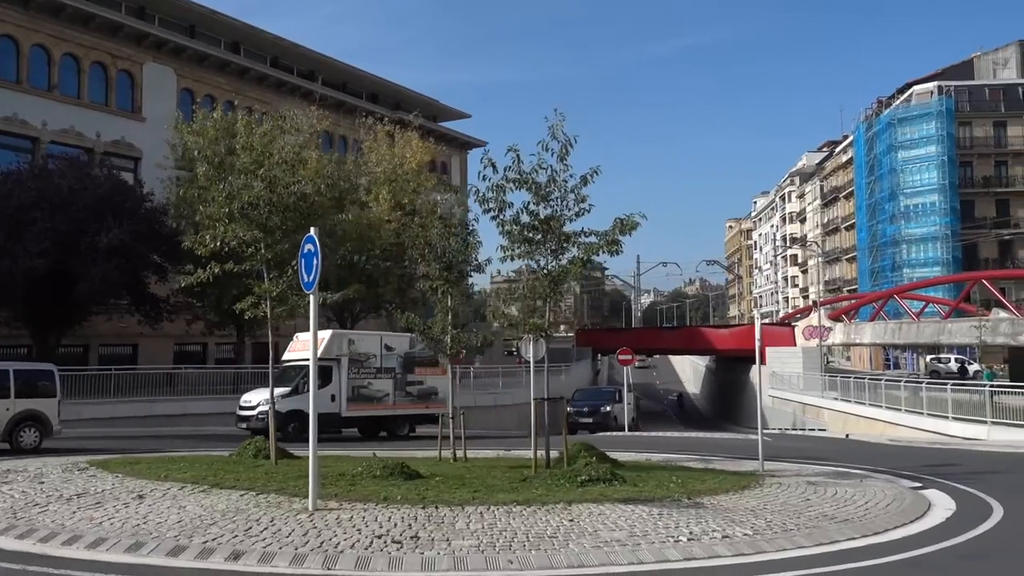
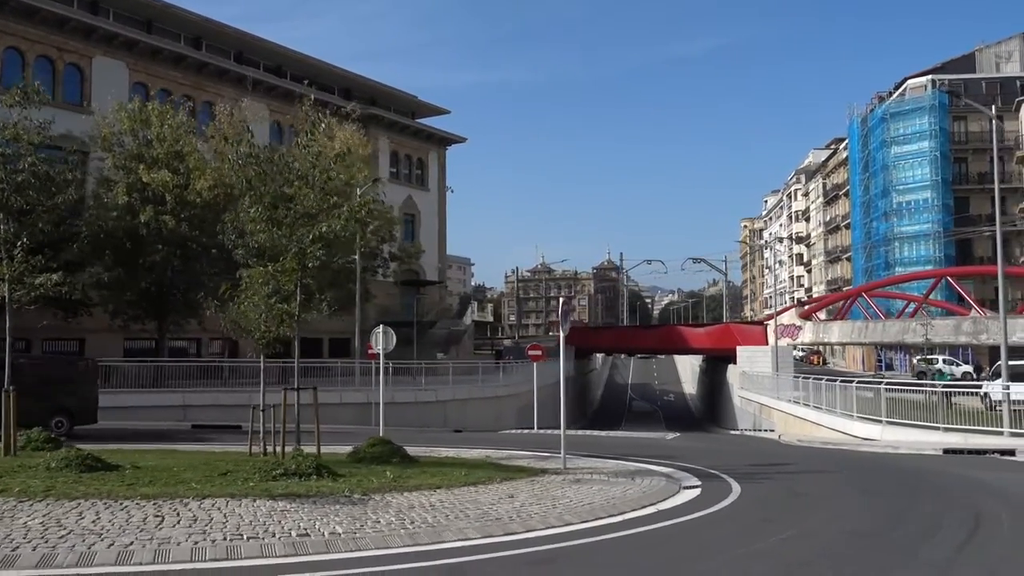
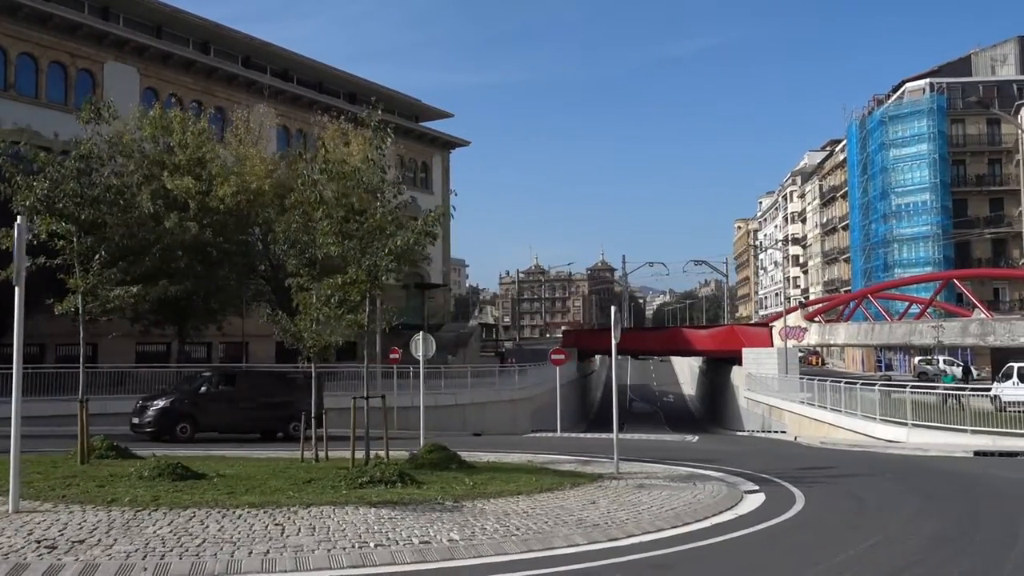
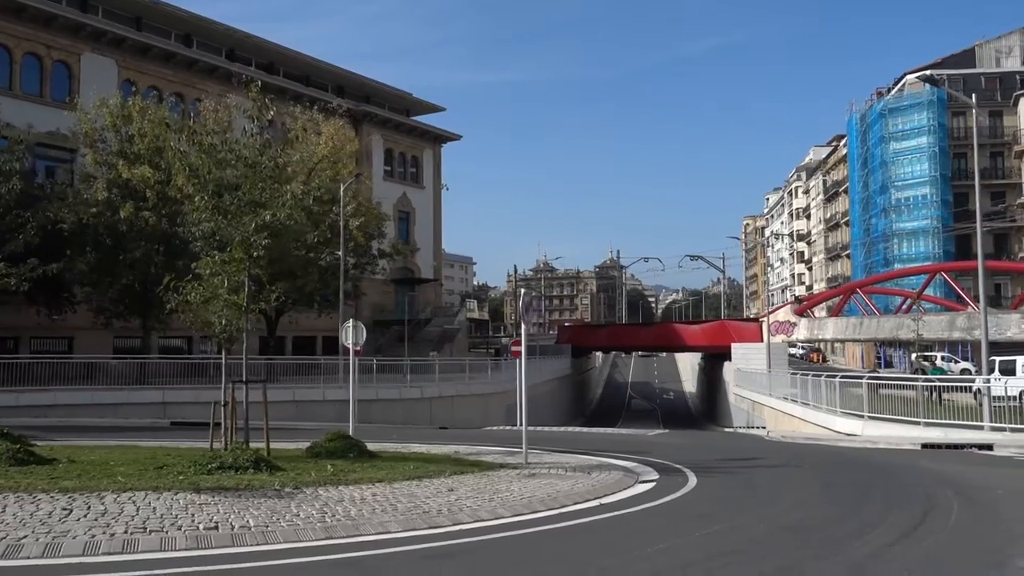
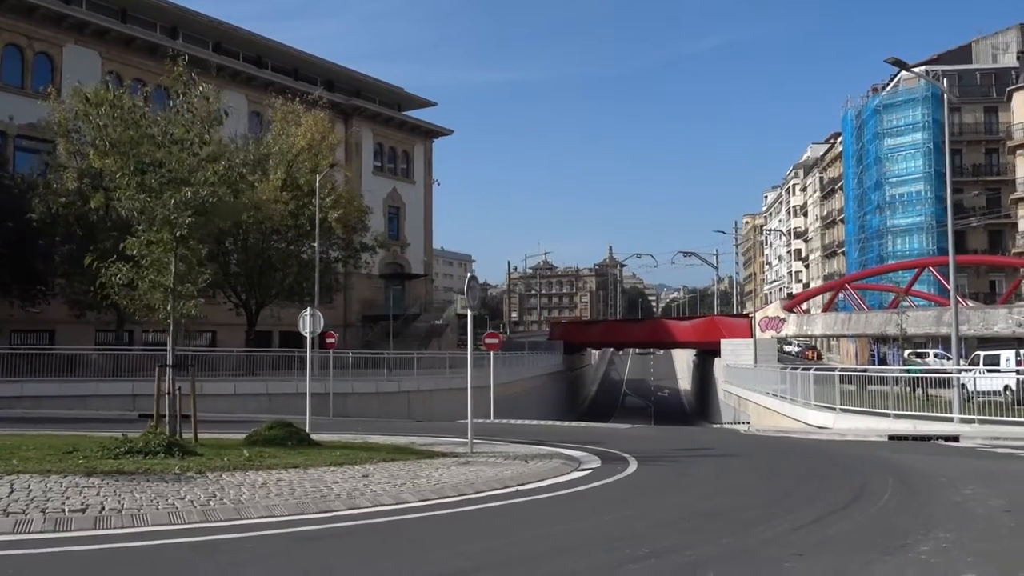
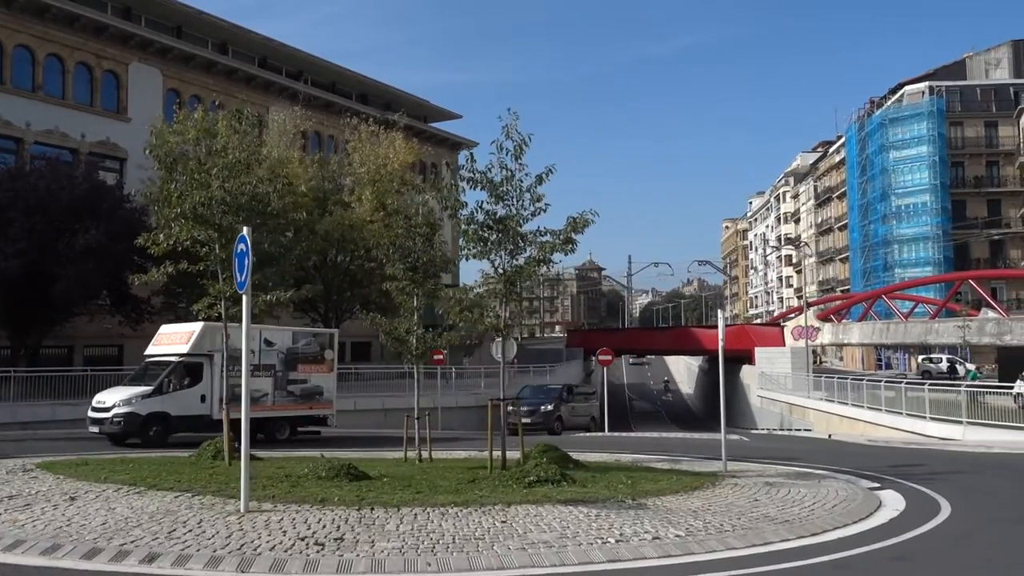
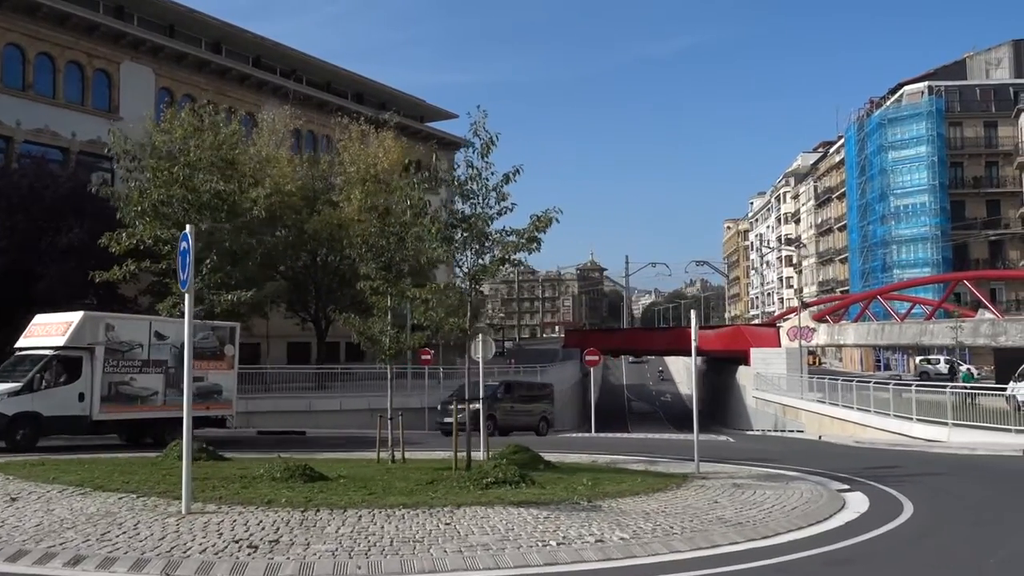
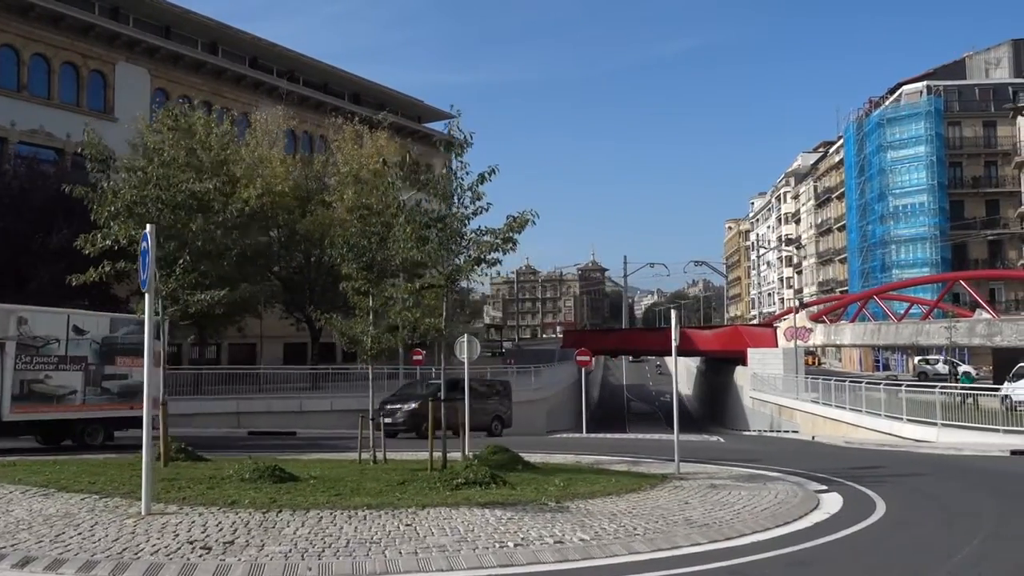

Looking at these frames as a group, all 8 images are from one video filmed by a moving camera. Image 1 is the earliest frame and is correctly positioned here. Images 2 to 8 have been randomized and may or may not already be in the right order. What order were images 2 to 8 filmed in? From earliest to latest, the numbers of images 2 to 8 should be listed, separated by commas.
6, 7, 8, 3, 2, 4, 5
